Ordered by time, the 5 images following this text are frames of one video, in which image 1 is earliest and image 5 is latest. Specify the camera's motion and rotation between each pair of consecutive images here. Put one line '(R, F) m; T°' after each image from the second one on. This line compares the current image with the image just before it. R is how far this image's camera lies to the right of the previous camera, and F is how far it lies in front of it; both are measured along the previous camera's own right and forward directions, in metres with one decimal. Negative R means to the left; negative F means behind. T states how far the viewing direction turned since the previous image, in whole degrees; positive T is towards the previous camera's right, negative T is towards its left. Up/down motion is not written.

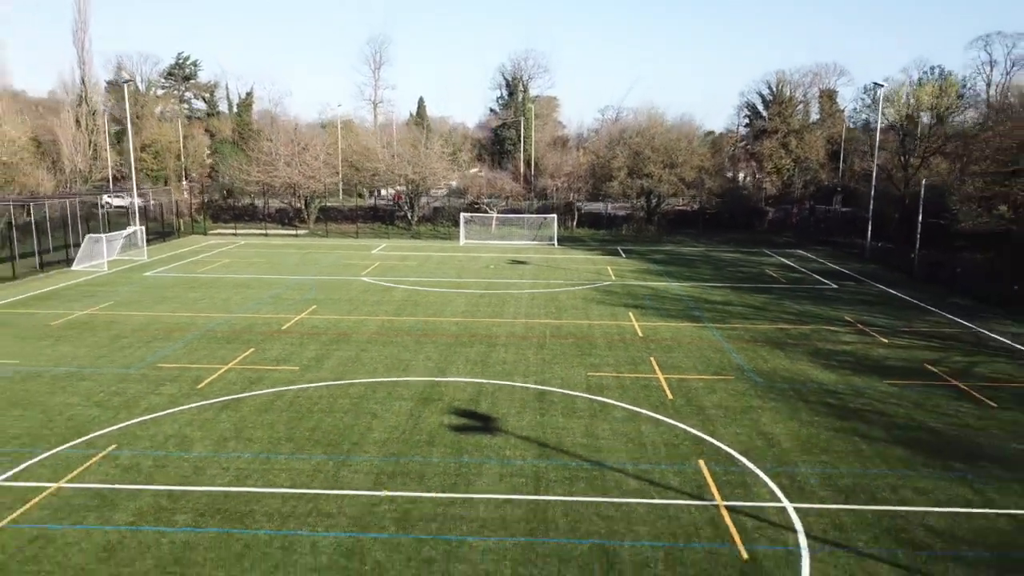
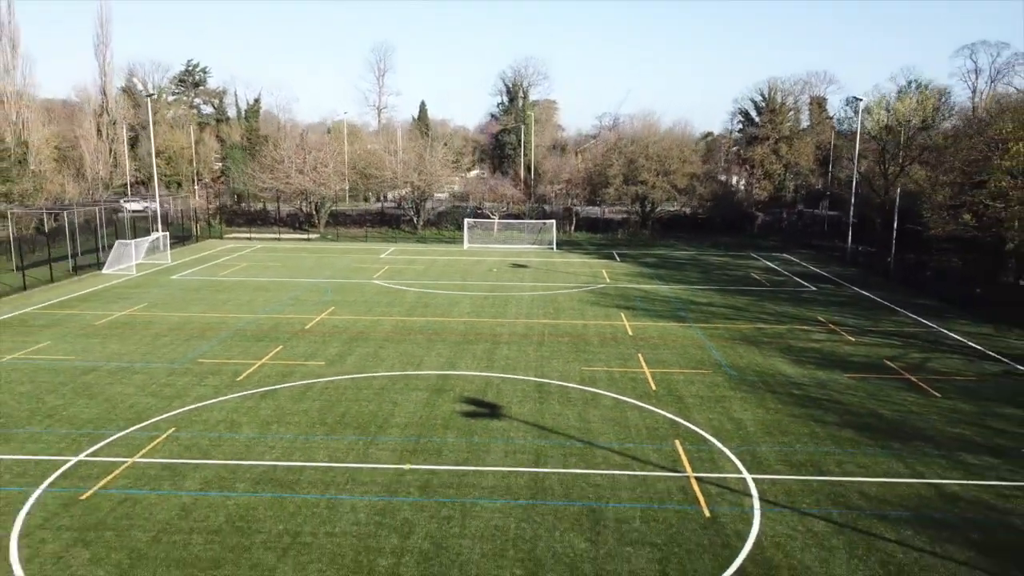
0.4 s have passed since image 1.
(-0.1, -2.2) m; 0°
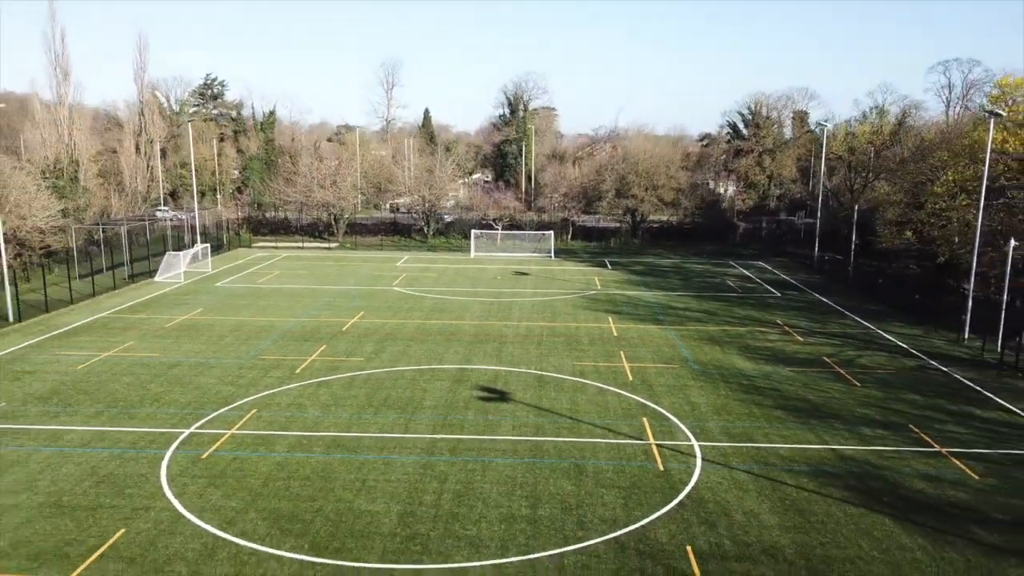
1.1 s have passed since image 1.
(-0.2, -4.6) m; 0°
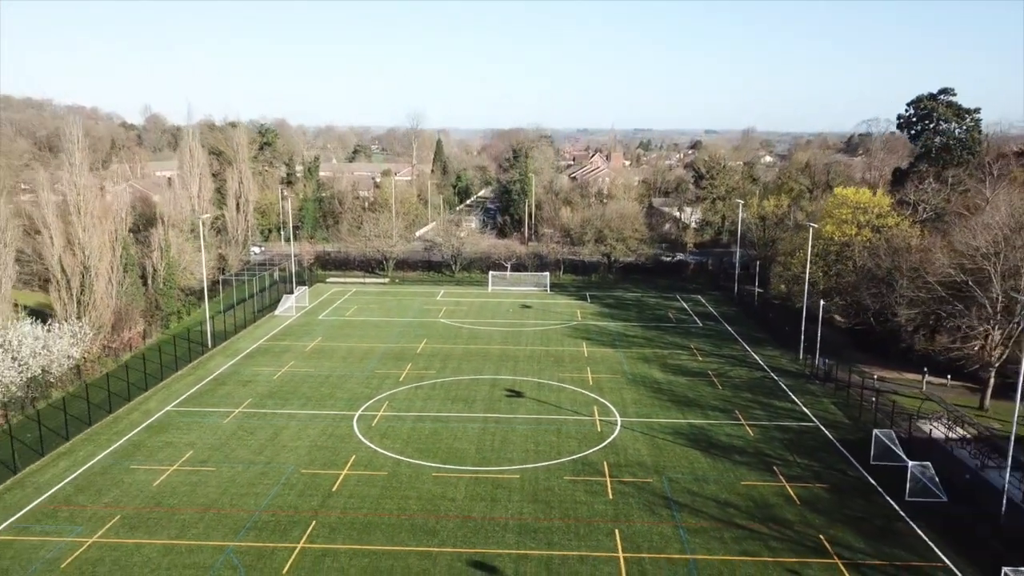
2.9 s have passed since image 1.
(-1.1, -17.3) m; 0°
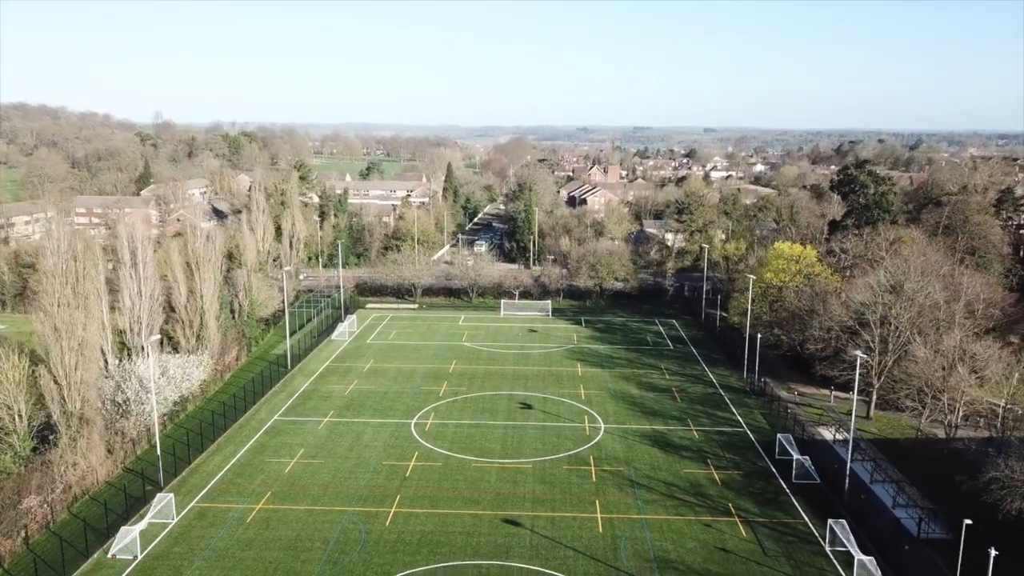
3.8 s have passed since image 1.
(-1.4, -13.6) m; 0°
